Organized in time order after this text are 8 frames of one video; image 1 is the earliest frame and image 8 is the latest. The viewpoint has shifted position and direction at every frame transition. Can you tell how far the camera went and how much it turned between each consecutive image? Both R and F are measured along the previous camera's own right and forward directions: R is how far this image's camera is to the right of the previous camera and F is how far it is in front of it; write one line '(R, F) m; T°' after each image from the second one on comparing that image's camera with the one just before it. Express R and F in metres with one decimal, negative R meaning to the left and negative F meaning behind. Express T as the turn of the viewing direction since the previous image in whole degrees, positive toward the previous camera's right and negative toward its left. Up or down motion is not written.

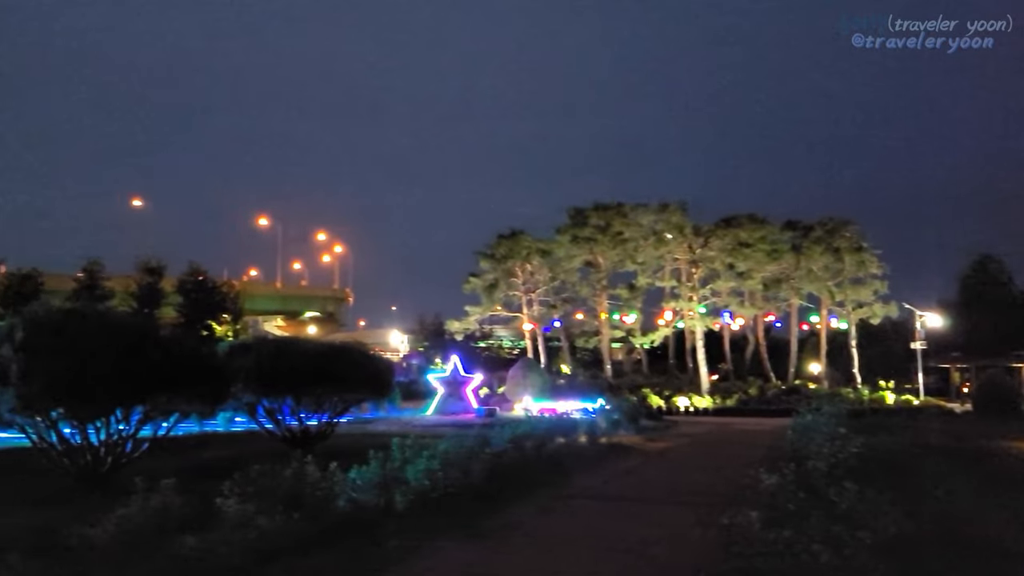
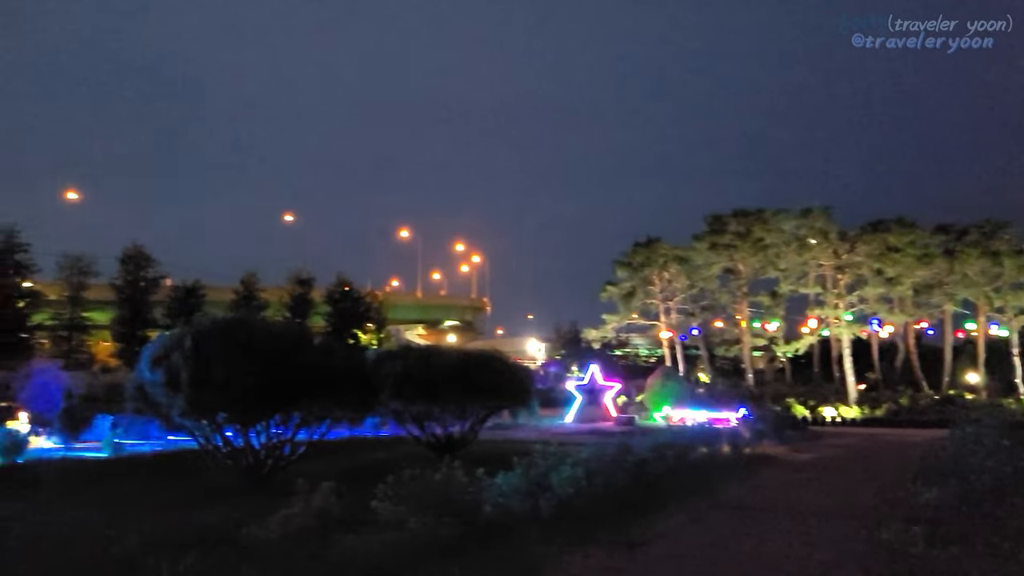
(-0.4, -0.1) m; -7°
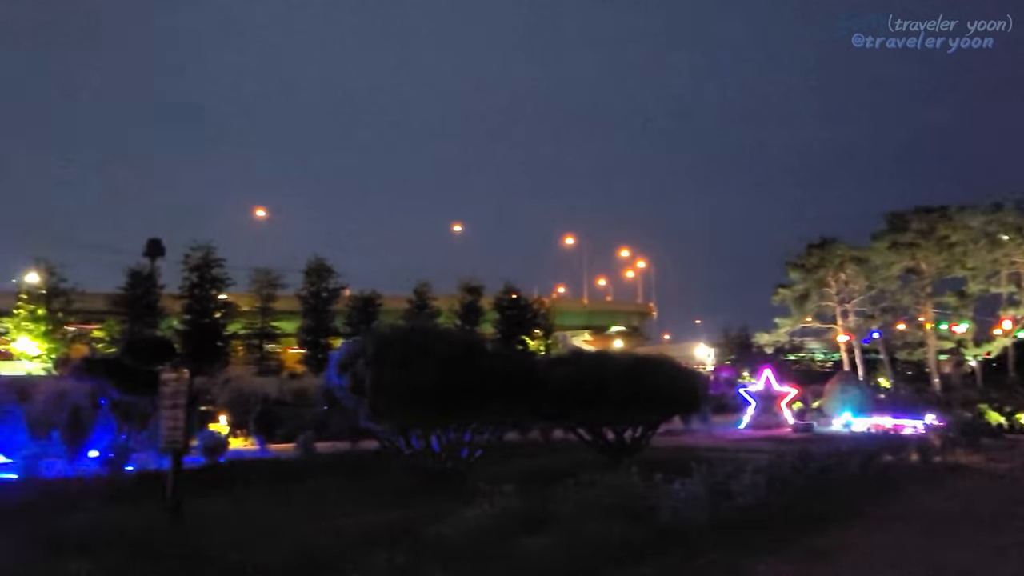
(-0.5, -0.1) m; -9°
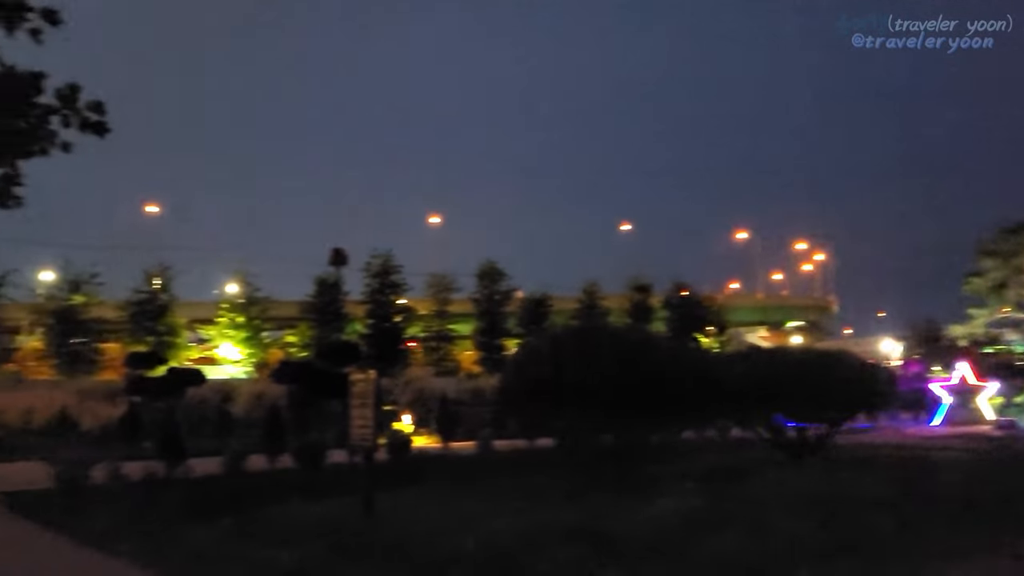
(-0.3, -0.1) m; -10°
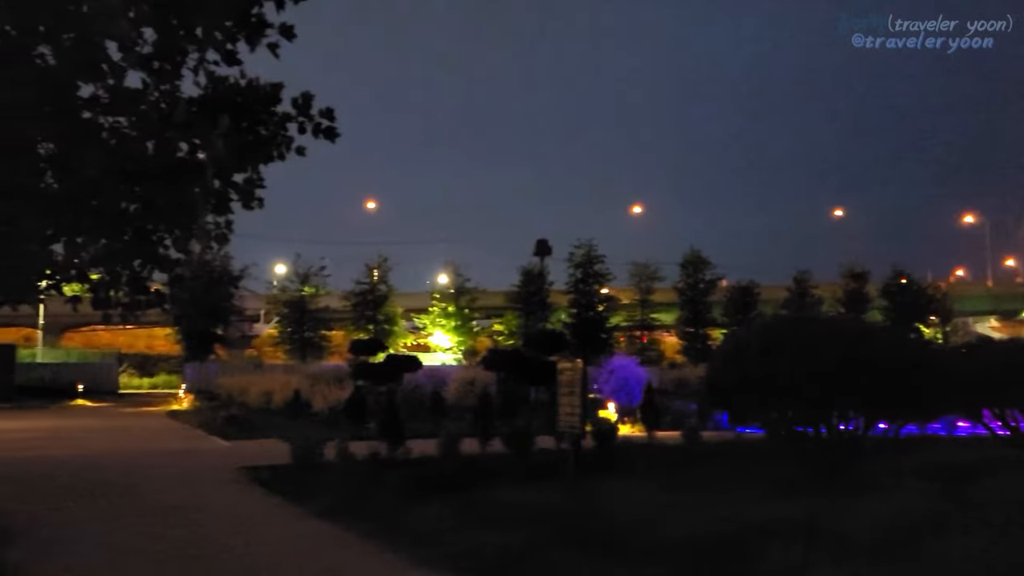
(-0.1, -0.1) m; -12°
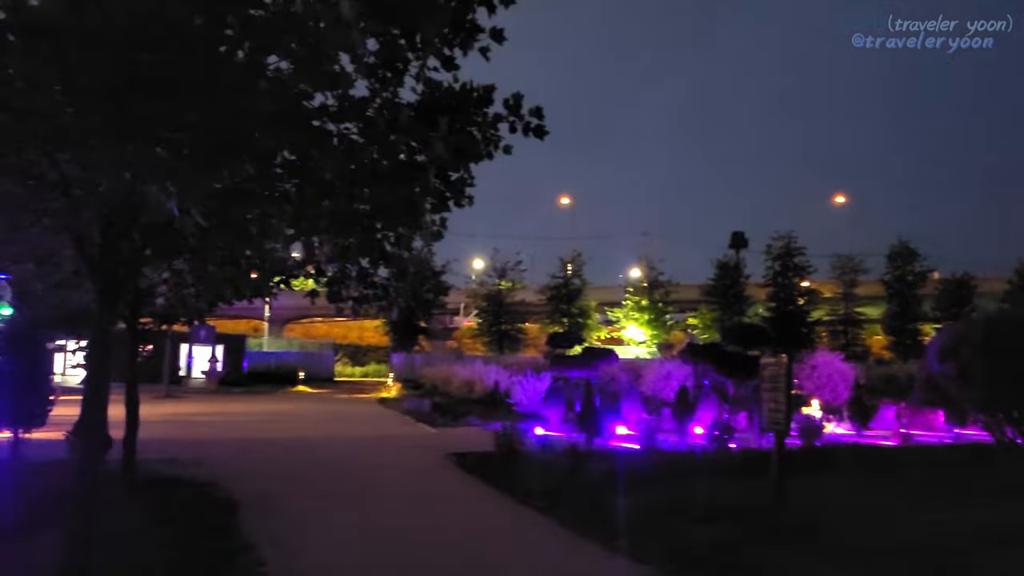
(-0.4, -0.2) m; -11°
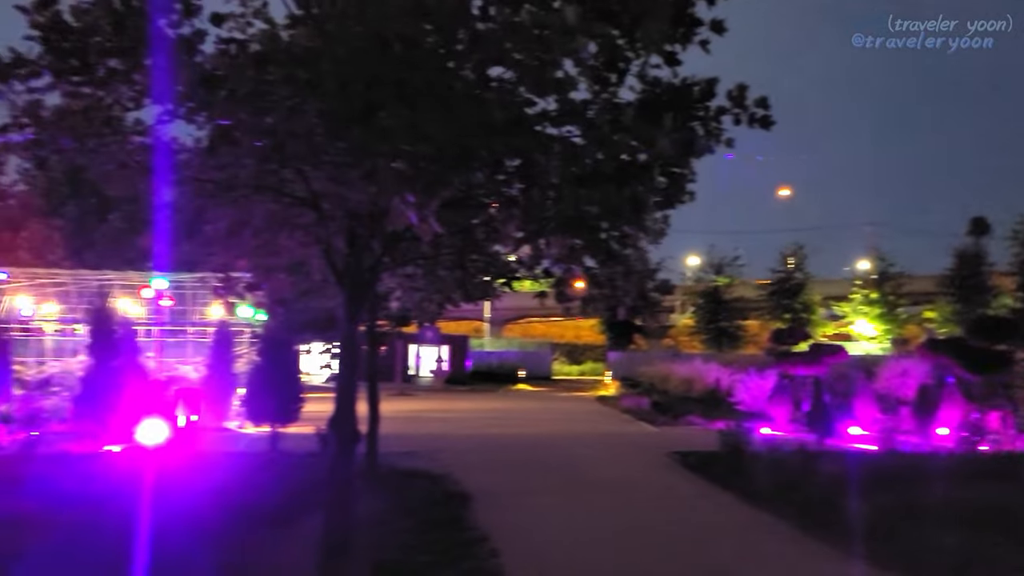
(-0.3, -0.1) m; -13°
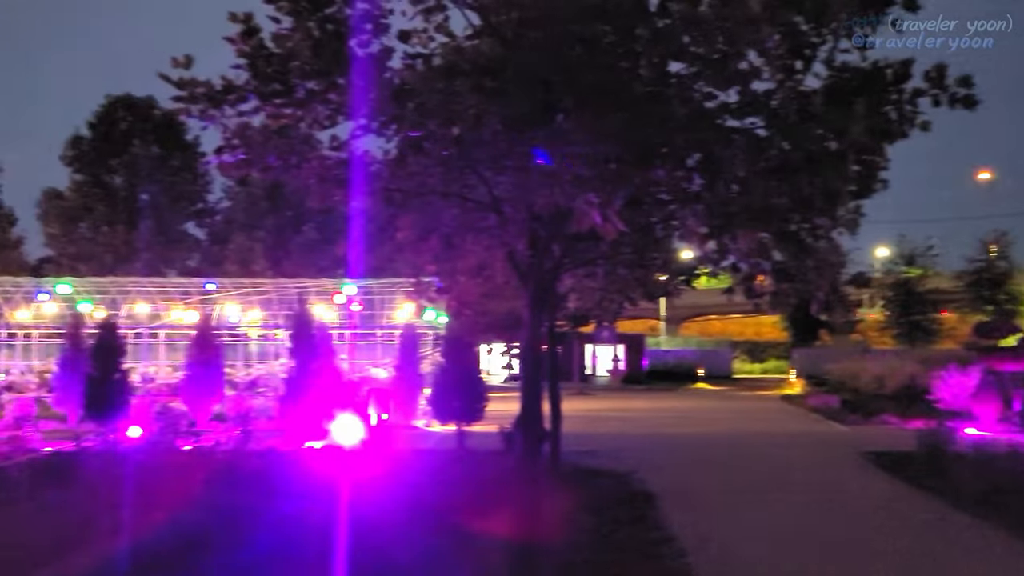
(-0.2, -0.1) m; -10°
